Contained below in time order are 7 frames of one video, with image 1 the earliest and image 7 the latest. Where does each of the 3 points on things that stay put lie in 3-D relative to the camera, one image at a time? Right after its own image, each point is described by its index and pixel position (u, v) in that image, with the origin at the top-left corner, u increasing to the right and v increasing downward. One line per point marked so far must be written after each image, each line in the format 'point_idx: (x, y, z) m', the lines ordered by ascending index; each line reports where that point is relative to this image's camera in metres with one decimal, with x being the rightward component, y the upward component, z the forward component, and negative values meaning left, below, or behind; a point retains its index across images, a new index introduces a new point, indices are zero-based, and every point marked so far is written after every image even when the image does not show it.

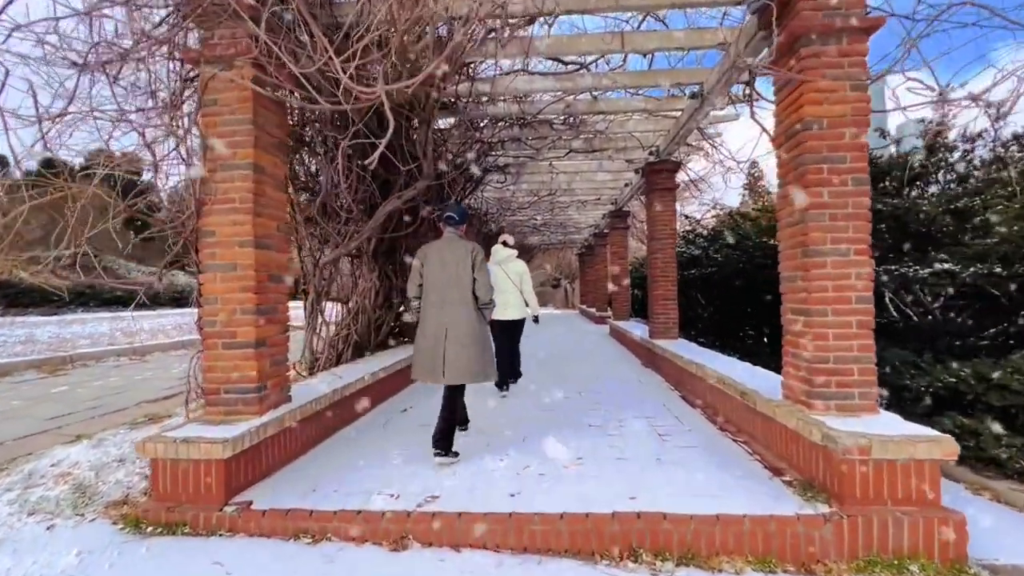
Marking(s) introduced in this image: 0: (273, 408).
0: (-1.8, -0.9, +3.6) m
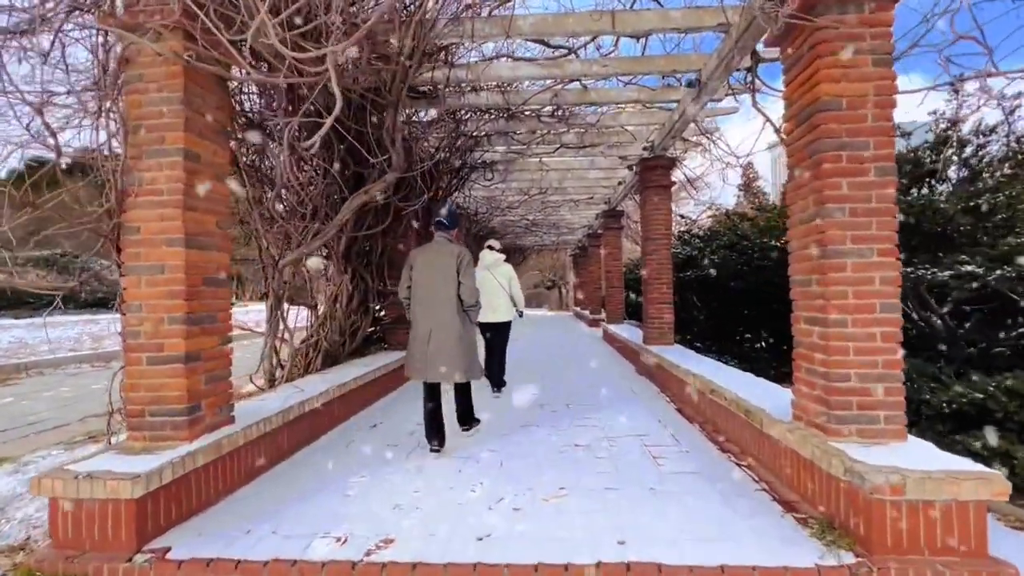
0: (-2.0, -1.0, +3.1) m
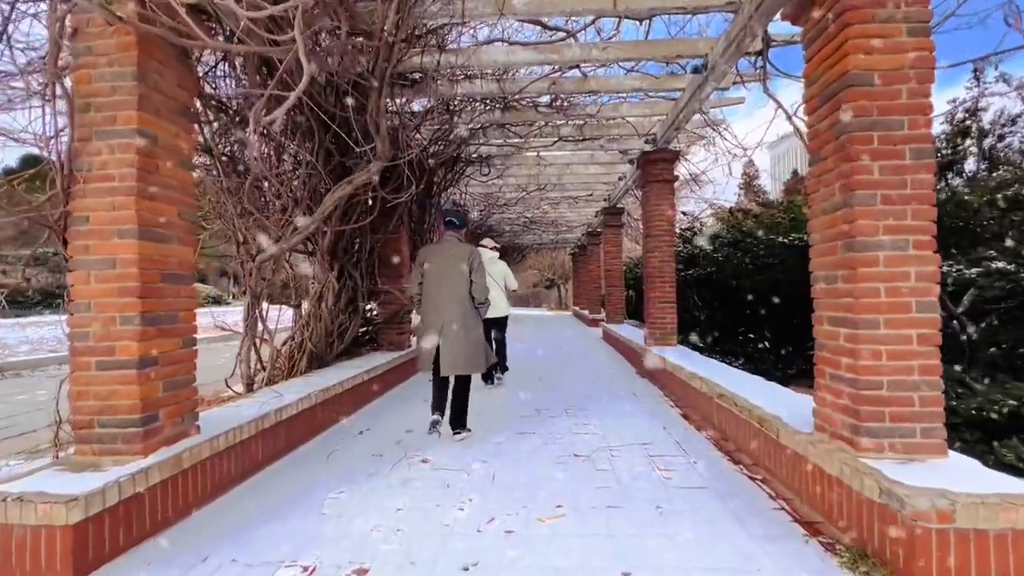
0: (-2.1, -0.9, +2.8) m
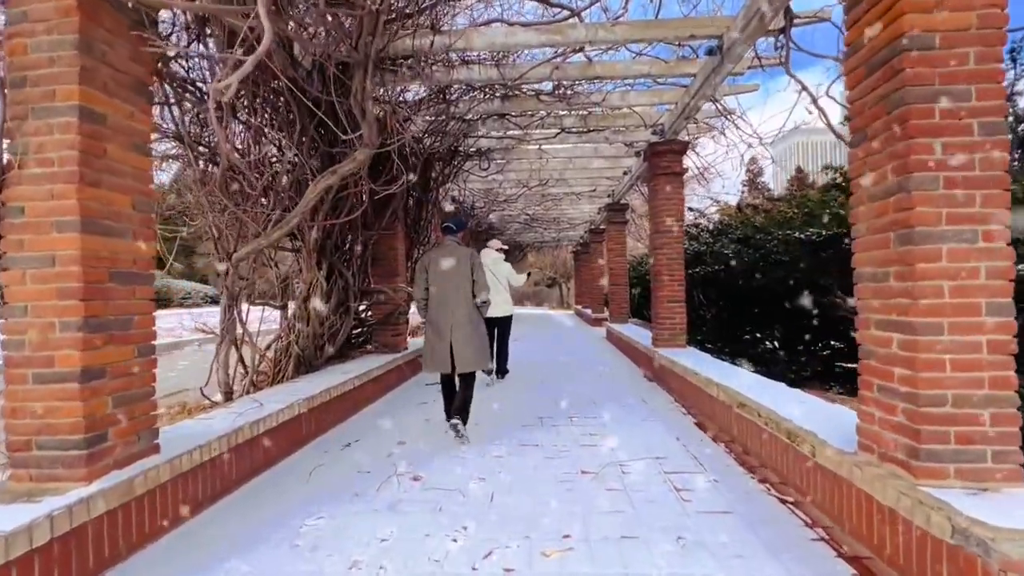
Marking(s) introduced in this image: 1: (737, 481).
0: (-2.1, -0.9, +2.4) m
1: (+1.6, -1.3, +3.2) m
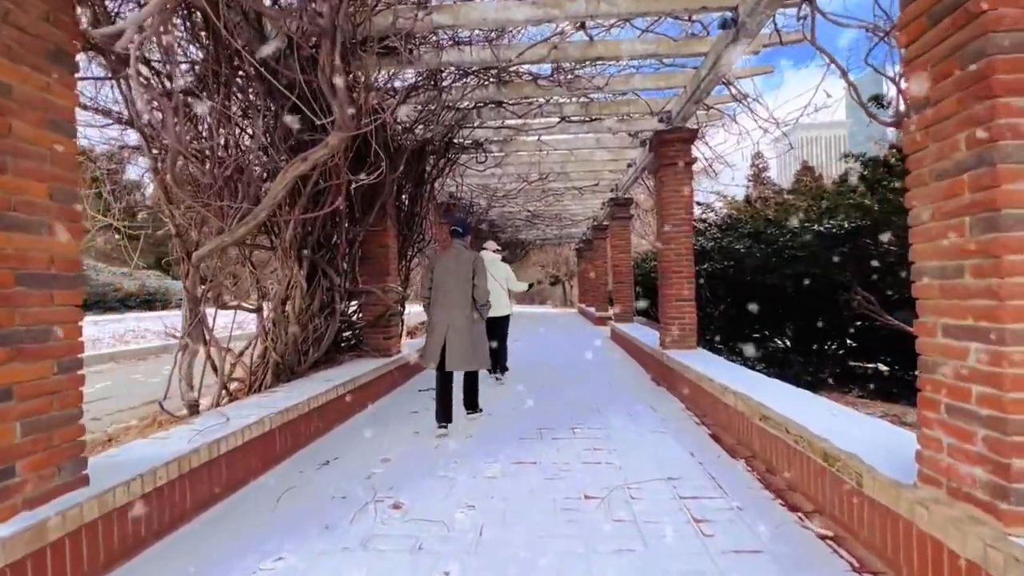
0: (-2.1, -1.0, +2.1) m
1: (+1.5, -1.3, +2.8) m
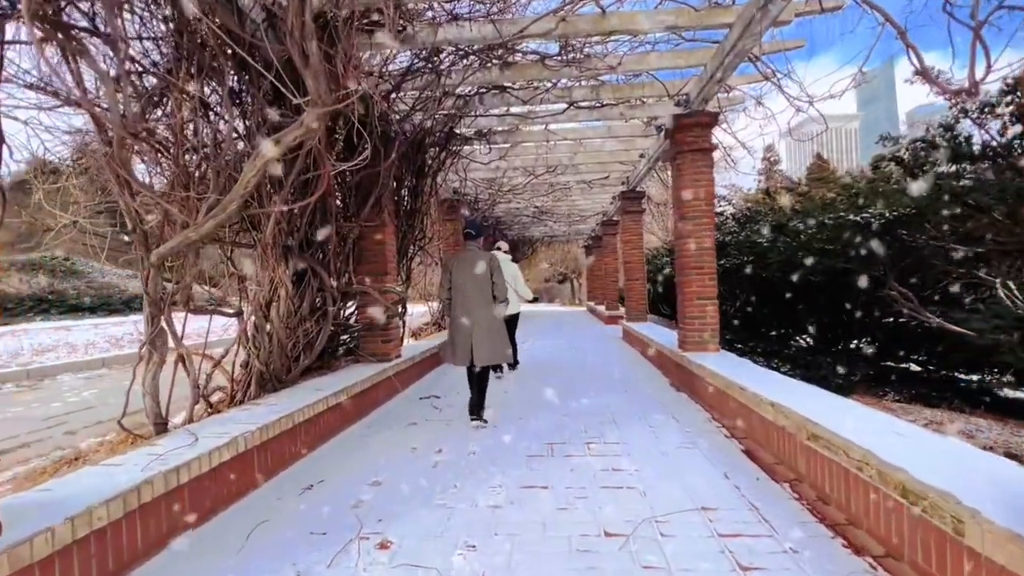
0: (-2.1, -1.0, +1.6) m
1: (+1.6, -1.3, +2.3) m
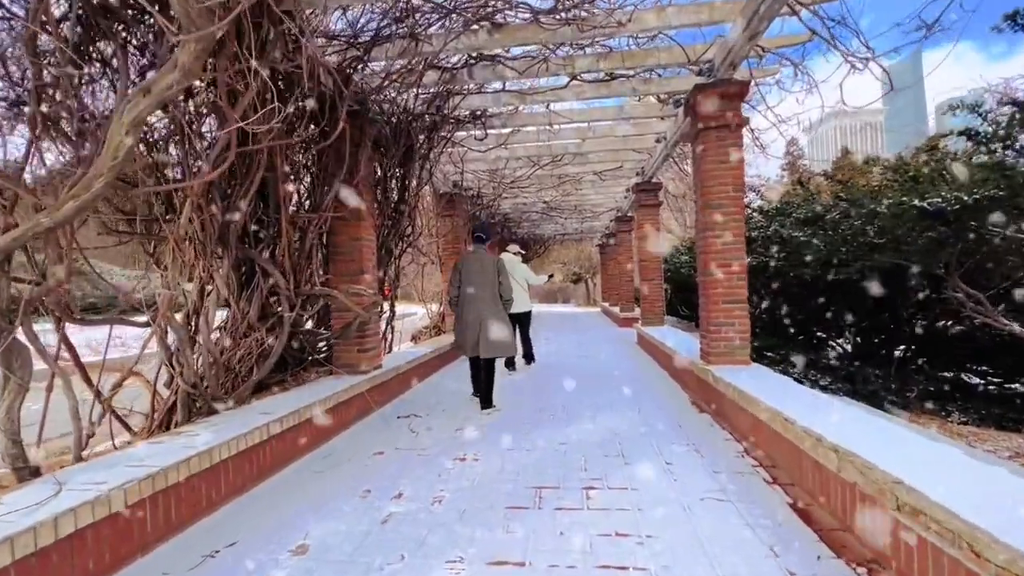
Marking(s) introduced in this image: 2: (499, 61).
0: (-2.3, -1.0, +0.9) m
1: (+1.3, -1.3, +1.4) m
2: (-0.1, +2.5, +5.1) m
